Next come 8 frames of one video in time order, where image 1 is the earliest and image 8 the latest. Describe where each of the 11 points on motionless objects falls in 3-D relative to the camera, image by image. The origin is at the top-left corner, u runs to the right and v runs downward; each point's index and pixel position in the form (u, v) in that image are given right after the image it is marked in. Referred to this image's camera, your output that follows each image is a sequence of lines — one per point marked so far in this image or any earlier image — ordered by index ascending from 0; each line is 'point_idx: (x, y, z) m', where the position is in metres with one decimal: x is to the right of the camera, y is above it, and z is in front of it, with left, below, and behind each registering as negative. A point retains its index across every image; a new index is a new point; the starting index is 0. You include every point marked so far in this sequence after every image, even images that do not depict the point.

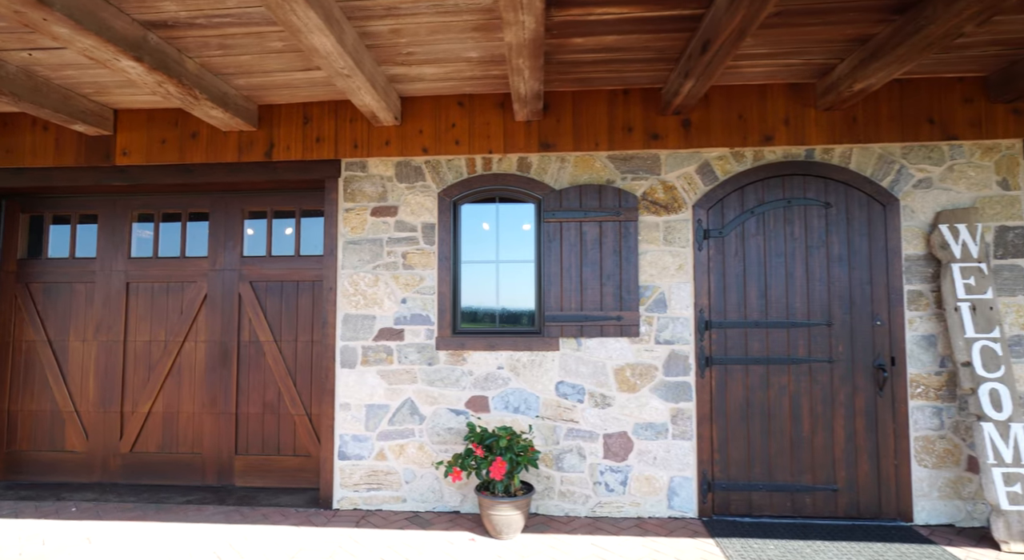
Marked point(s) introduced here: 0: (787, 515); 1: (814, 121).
0: (+1.6, -1.4, +3.1) m
1: (+1.8, +1.0, +3.2) m
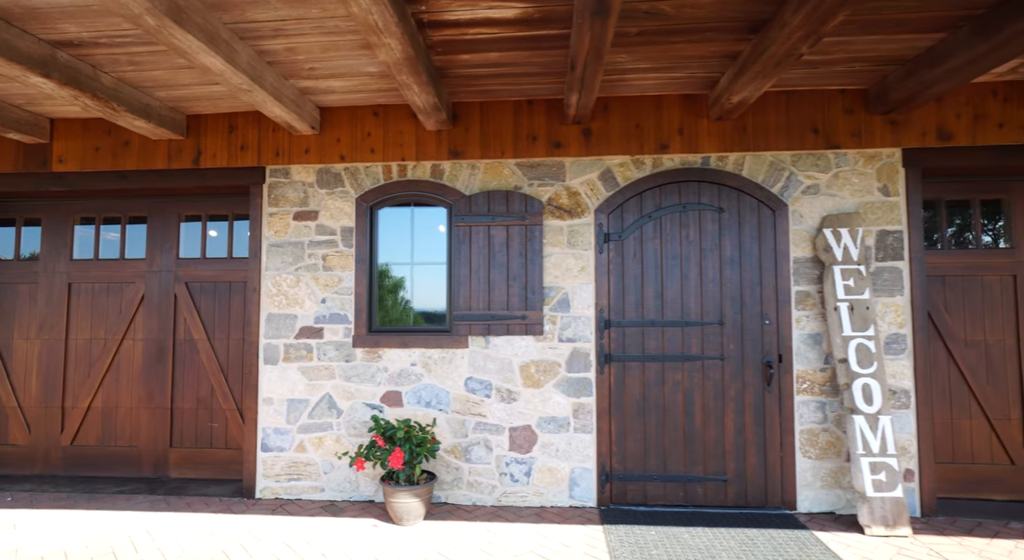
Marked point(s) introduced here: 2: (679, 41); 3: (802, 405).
0: (+1.0, -1.4, +3.3) m
1: (+1.2, +1.0, +3.4) m
2: (+0.8, +1.2, +2.7) m
3: (+1.8, -0.8, +3.3) m
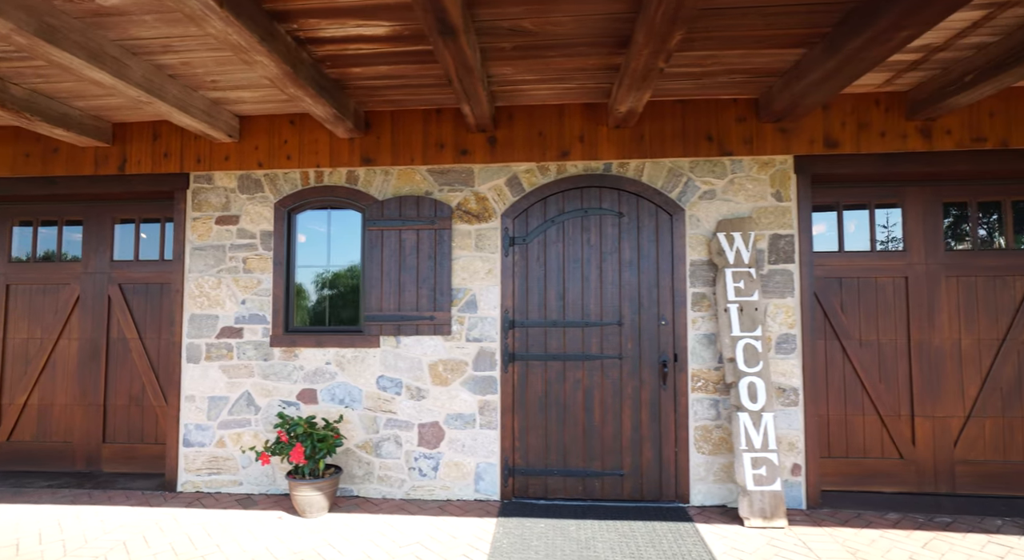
0: (+0.4, -1.4, +3.5) m
1: (+0.6, +0.9, +3.5) m
2: (+0.2, +1.2, +2.8) m
3: (+1.2, -0.8, +3.4) m
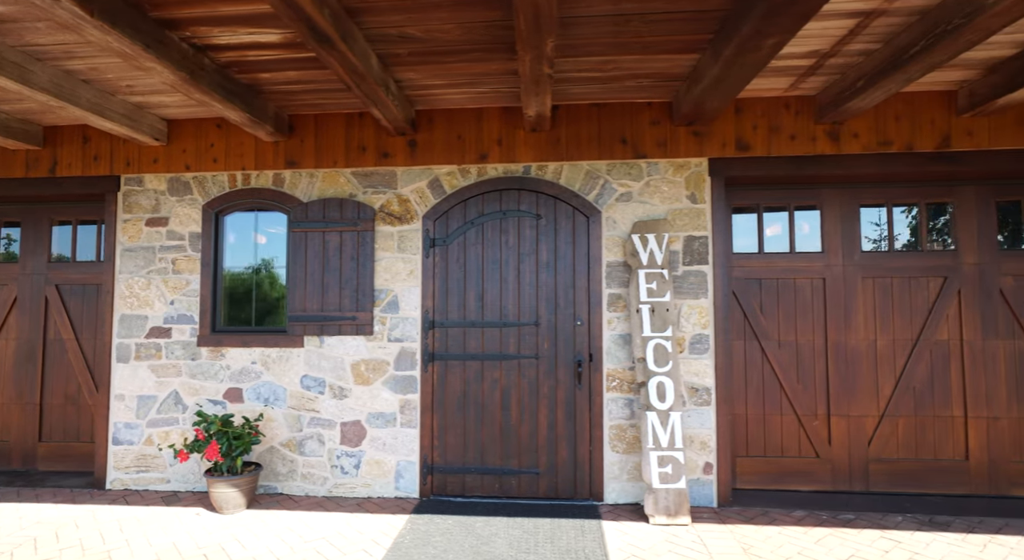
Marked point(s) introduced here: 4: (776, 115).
0: (-0.1, -1.4, +3.5) m
1: (+0.1, +0.9, +3.6) m
2: (-0.3, +1.2, +2.9) m
3: (+0.6, -0.8, +3.5) m
4: (+1.7, +1.1, +3.4) m
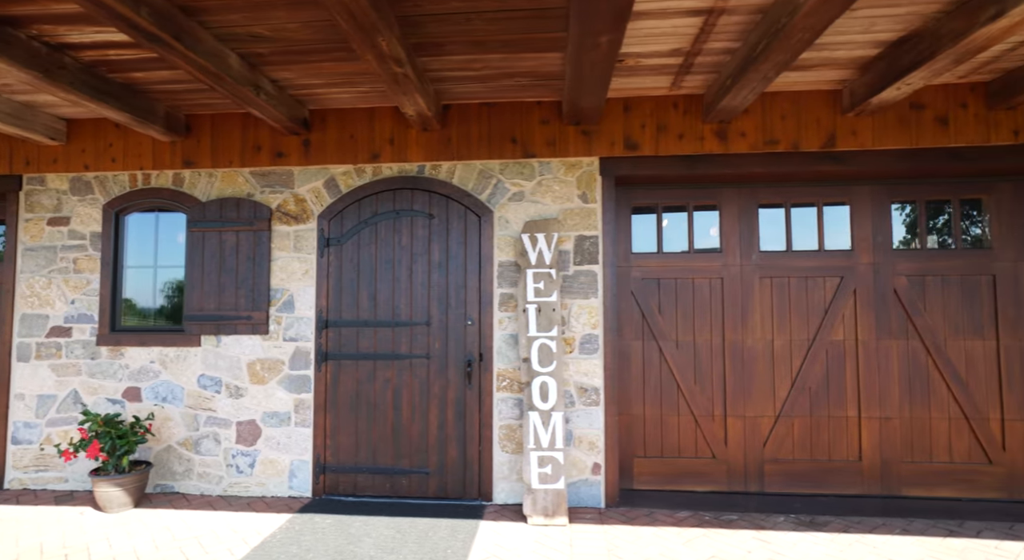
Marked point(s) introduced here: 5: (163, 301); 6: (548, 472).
0: (-0.8, -1.4, +3.5) m
1: (-0.6, +0.9, +3.6) m
2: (-1.0, +1.2, +2.8) m
3: (-0.1, -0.8, +3.5) m
4: (+1.0, +1.1, +3.4) m
5: (-2.5, -0.2, +3.8) m
6: (+0.2, -1.2, +3.2) m
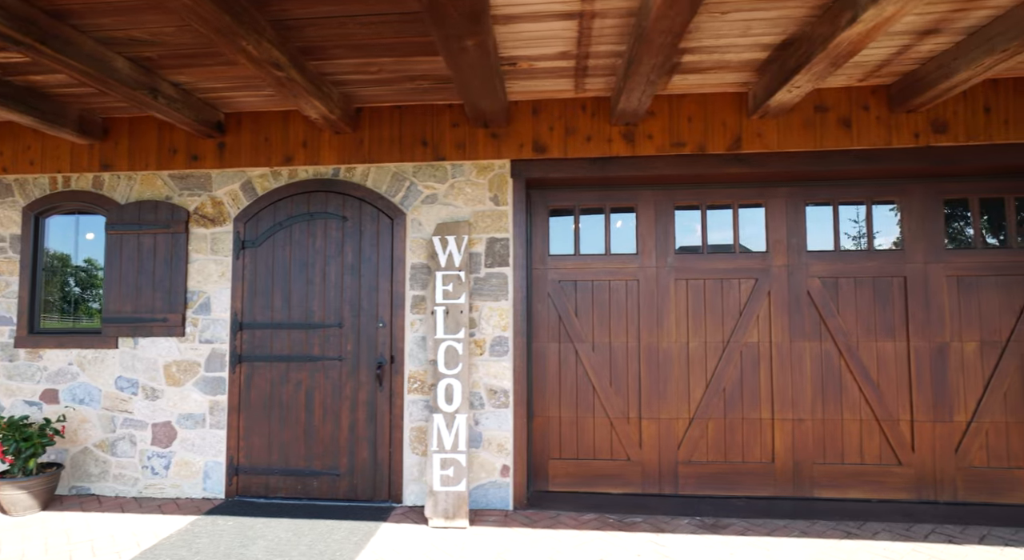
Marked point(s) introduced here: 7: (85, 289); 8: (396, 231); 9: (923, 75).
0: (-1.4, -1.4, +3.5) m
1: (-1.2, +0.9, +3.6) m
2: (-1.6, +1.2, +2.9) m
3: (-0.7, -0.8, +3.5) m
4: (+0.4, +1.1, +3.4) m
5: (-3.1, -0.2, +3.8) m
6: (-0.4, -1.2, +3.2) m
7: (-3.1, -0.1, +3.8) m
8: (-0.8, +0.3, +3.5) m
9: (+2.3, +1.1, +2.9) m
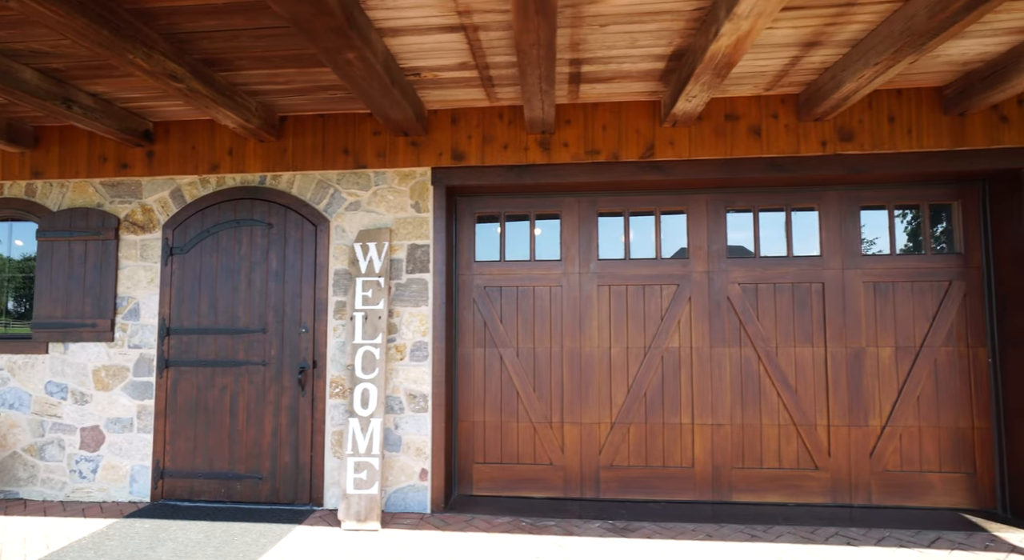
0: (-2.0, -1.5, +3.6) m
1: (-1.8, +0.9, +3.6) m
2: (-2.2, +1.1, +2.9) m
3: (-1.2, -0.9, +3.5) m
4: (-0.1, +1.0, +3.5) m
5: (-3.6, -0.2, +3.9) m
6: (-0.9, -1.2, +3.2) m
7: (-3.6, -0.1, +3.9) m
8: (-1.3, +0.3, +3.6) m
9: (+1.7, +1.1, +3.0) m
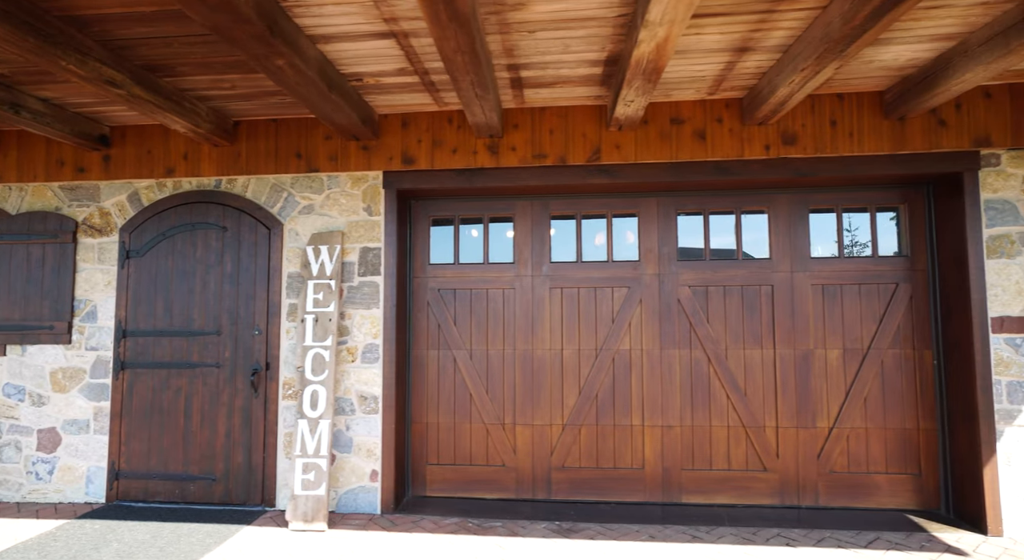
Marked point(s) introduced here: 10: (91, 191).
0: (-2.3, -1.5, +3.6) m
1: (-2.1, +0.9, +3.7) m
2: (-2.5, +1.1, +3.0) m
3: (-1.5, -0.9, +3.5) m
4: (-0.5, +1.0, +3.5) m
5: (-4.0, -0.2, +3.9) m
6: (-1.2, -1.2, +3.2) m
7: (-4.0, -0.1, +3.9) m
8: (-1.6, +0.3, +3.6) m
9: (+1.4, +1.1, +3.0) m
10: (-3.0, +0.6, +3.8) m
